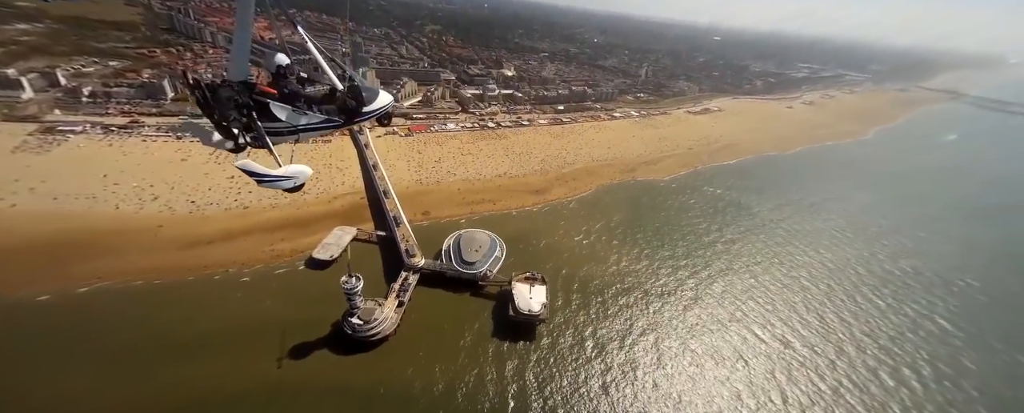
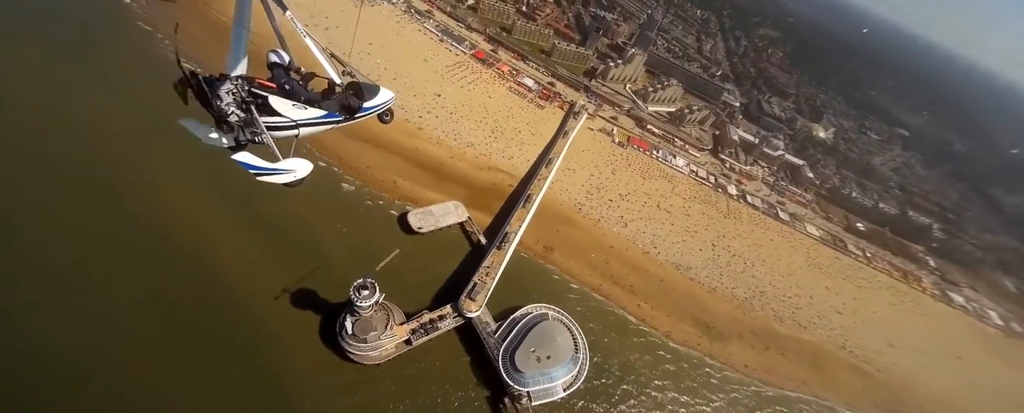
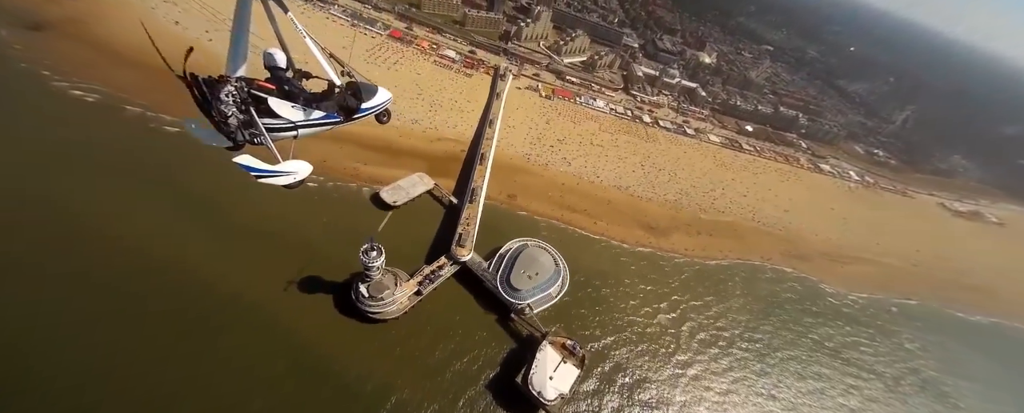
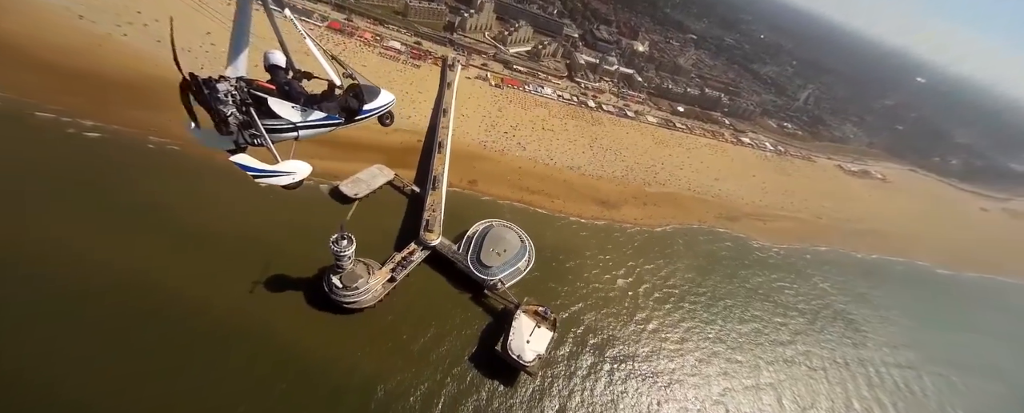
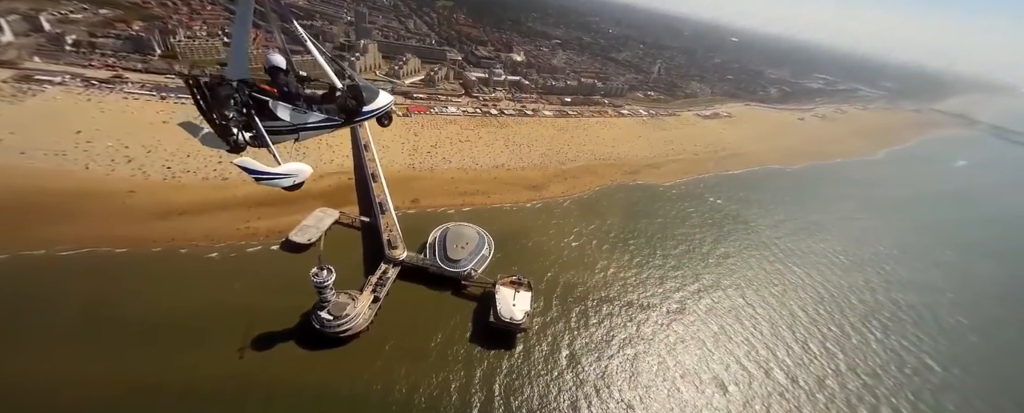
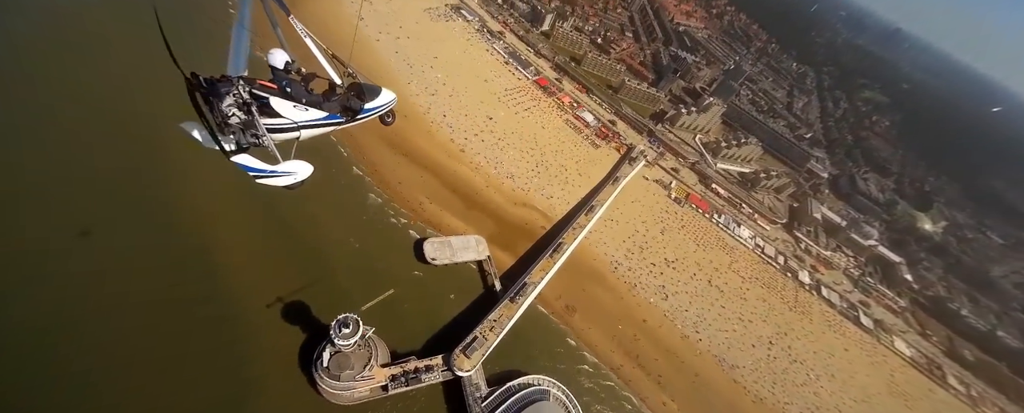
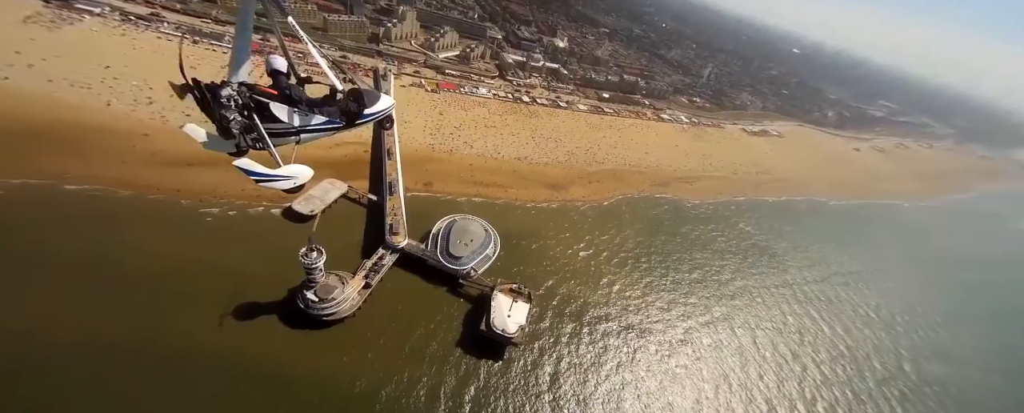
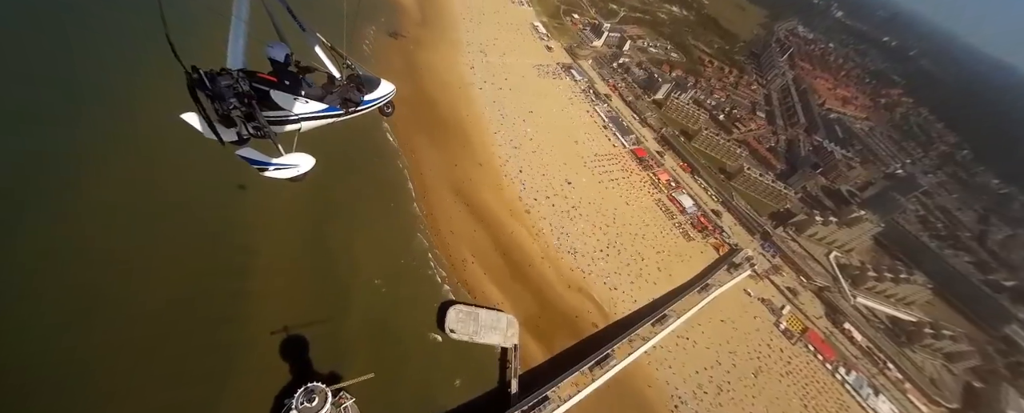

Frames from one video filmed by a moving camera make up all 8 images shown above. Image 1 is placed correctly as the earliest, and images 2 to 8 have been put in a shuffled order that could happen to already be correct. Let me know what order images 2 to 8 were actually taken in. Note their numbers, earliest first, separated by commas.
5, 7, 4, 3, 2, 6, 8
